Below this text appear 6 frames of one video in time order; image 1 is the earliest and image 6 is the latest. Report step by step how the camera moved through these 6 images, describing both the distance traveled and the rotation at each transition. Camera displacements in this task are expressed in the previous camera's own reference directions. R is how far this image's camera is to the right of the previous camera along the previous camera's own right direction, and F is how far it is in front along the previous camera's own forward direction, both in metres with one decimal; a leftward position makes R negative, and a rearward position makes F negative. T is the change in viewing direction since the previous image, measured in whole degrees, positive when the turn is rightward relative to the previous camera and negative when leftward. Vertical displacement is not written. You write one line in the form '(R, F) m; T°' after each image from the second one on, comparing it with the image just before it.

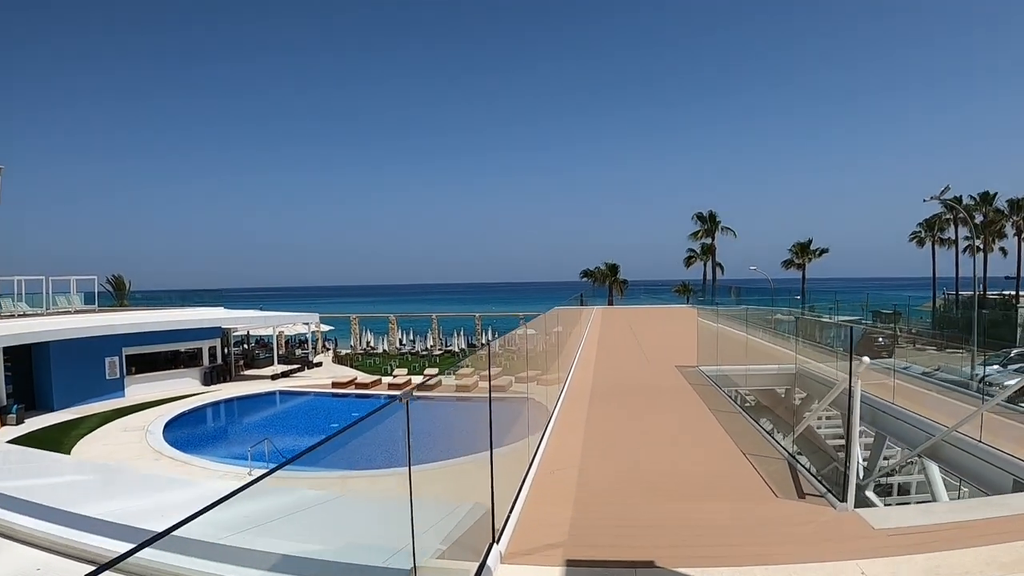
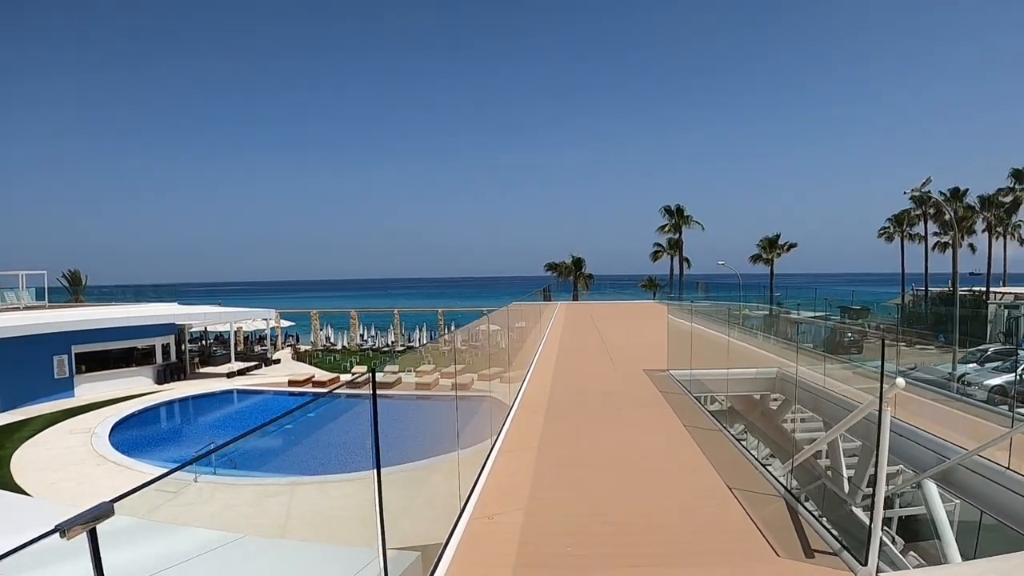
(+0.2, +0.5) m; +3°
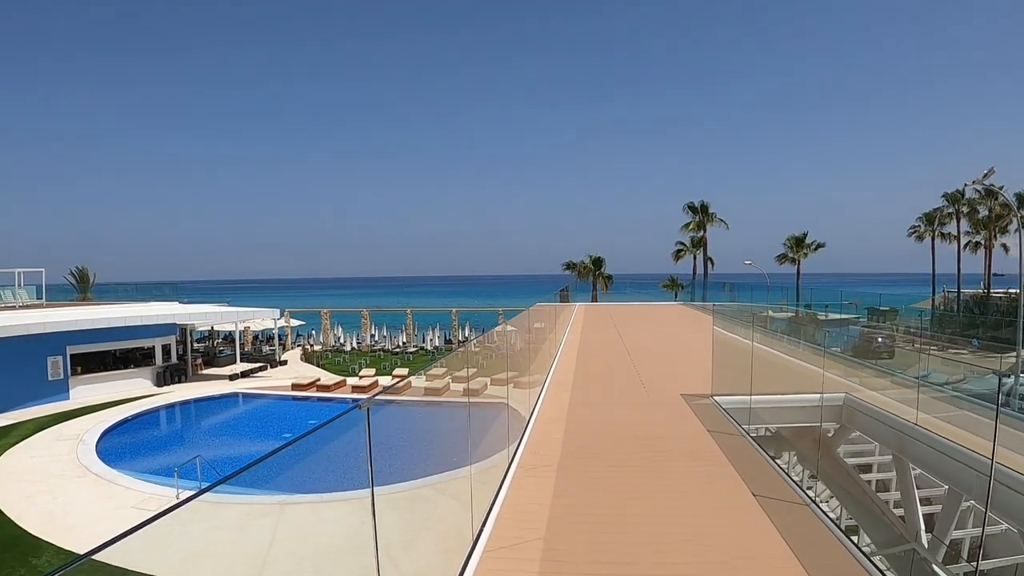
(-0.1, +0.5) m; -1°
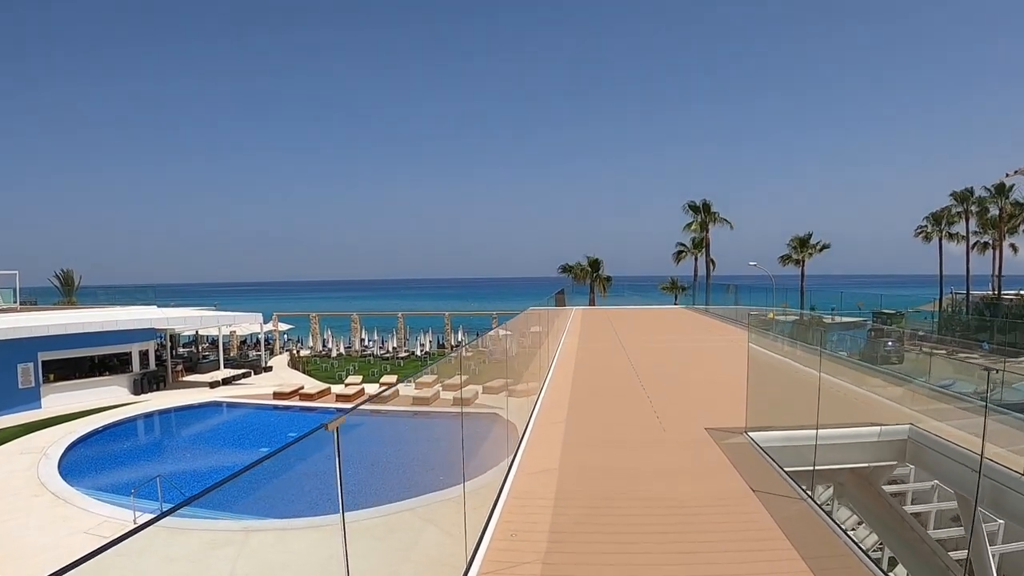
(+0.1, +0.6) m; 0°
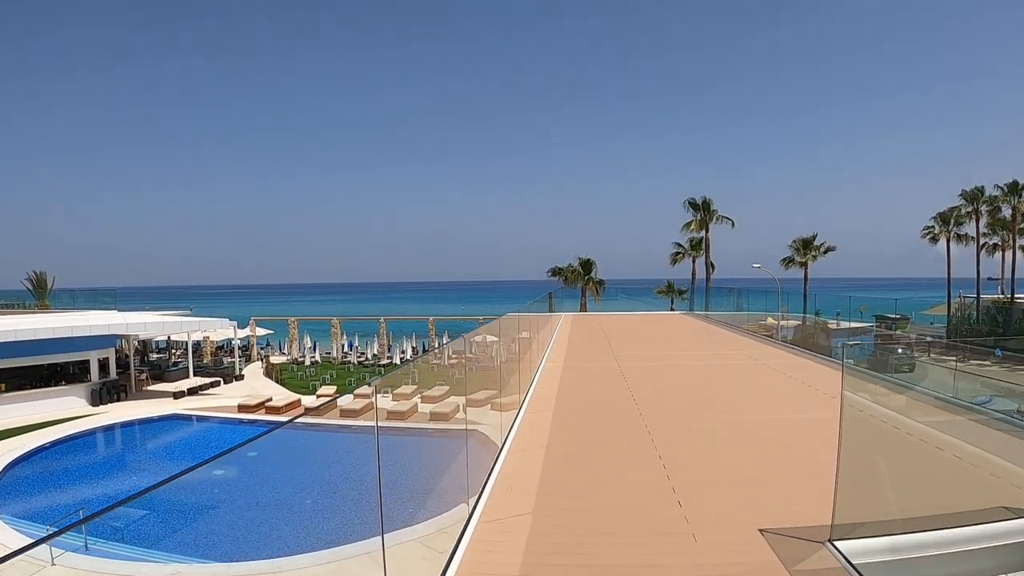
(+0.2, +0.8) m; +1°
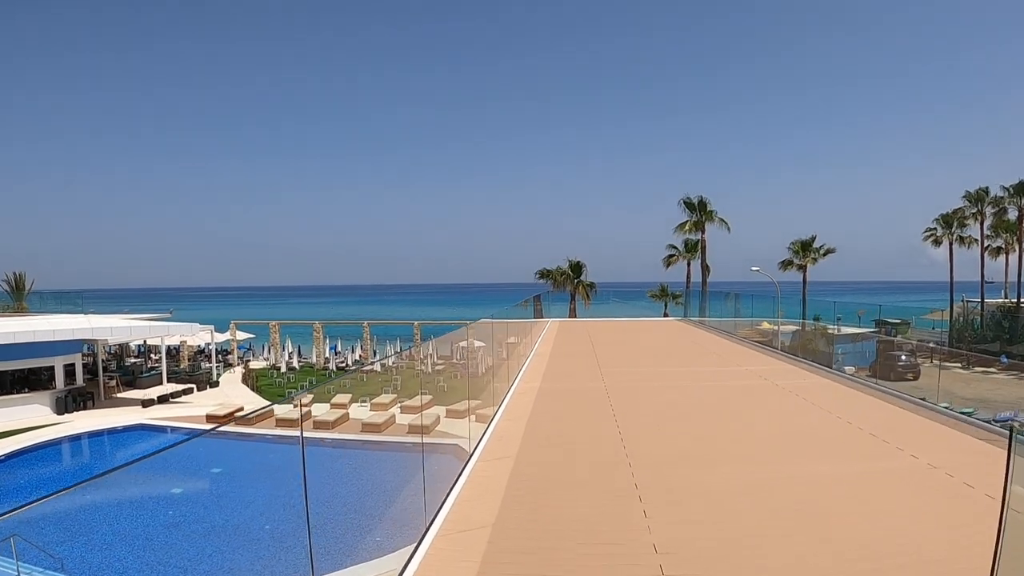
(+0.2, +0.5) m; 0°
